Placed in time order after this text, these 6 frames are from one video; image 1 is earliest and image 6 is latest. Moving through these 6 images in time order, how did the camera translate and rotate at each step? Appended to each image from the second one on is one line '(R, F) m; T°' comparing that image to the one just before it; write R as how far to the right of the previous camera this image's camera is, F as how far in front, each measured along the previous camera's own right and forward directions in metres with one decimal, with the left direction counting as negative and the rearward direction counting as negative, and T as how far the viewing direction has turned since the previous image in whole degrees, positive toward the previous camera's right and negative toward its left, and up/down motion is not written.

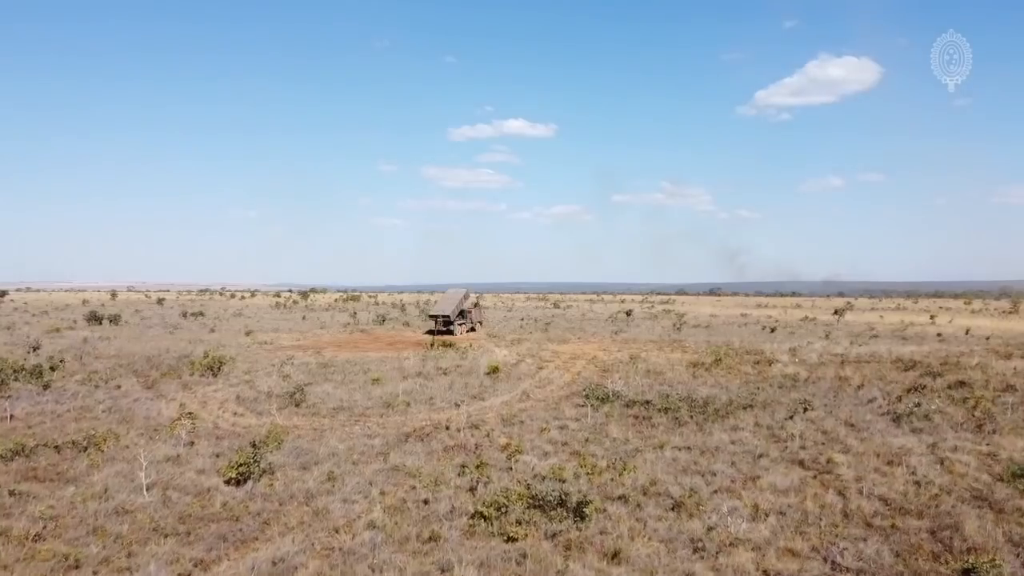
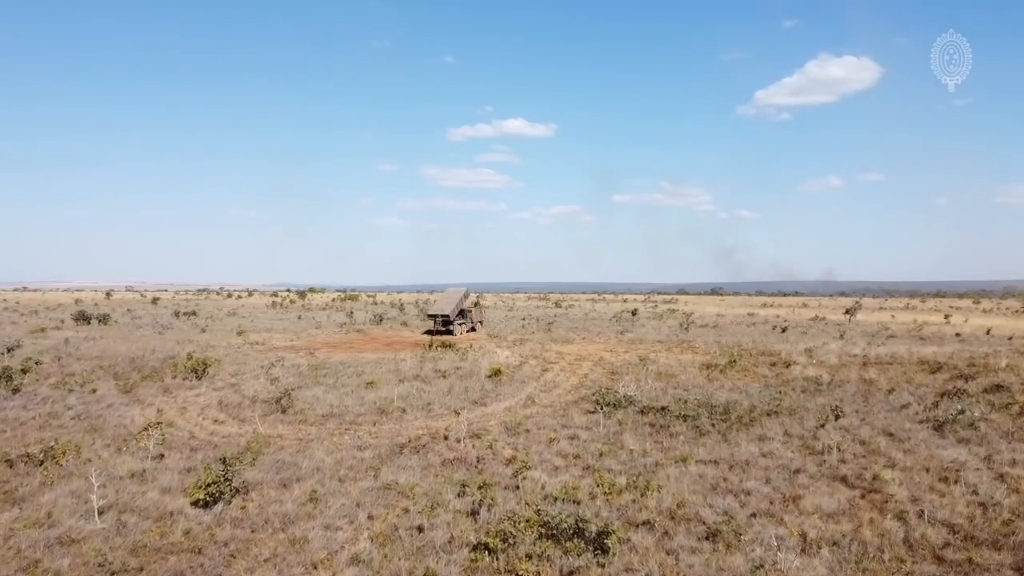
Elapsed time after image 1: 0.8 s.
(-0.1, +1.5) m; 0°
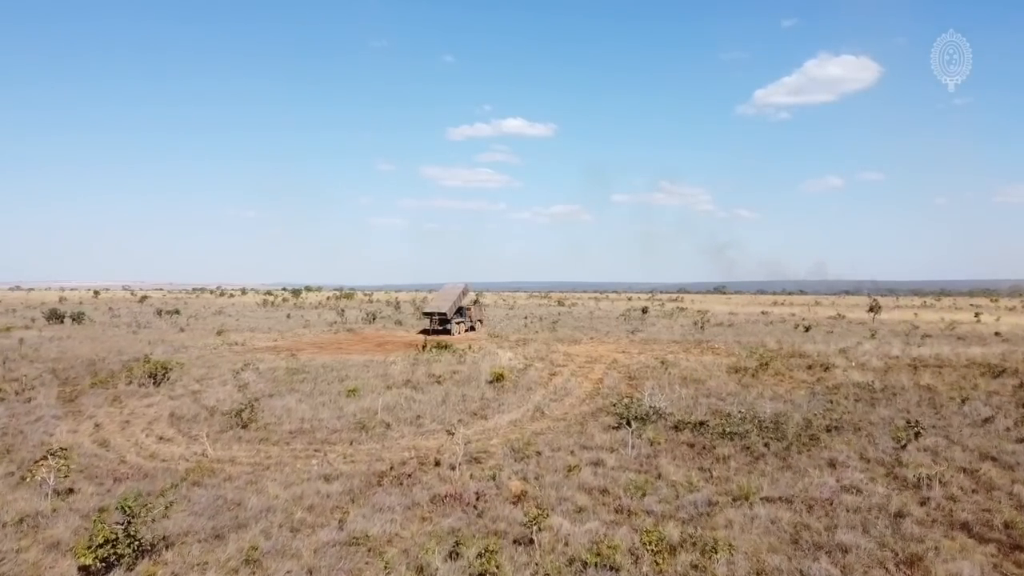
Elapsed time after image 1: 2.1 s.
(-0.1, +2.9) m; 0°
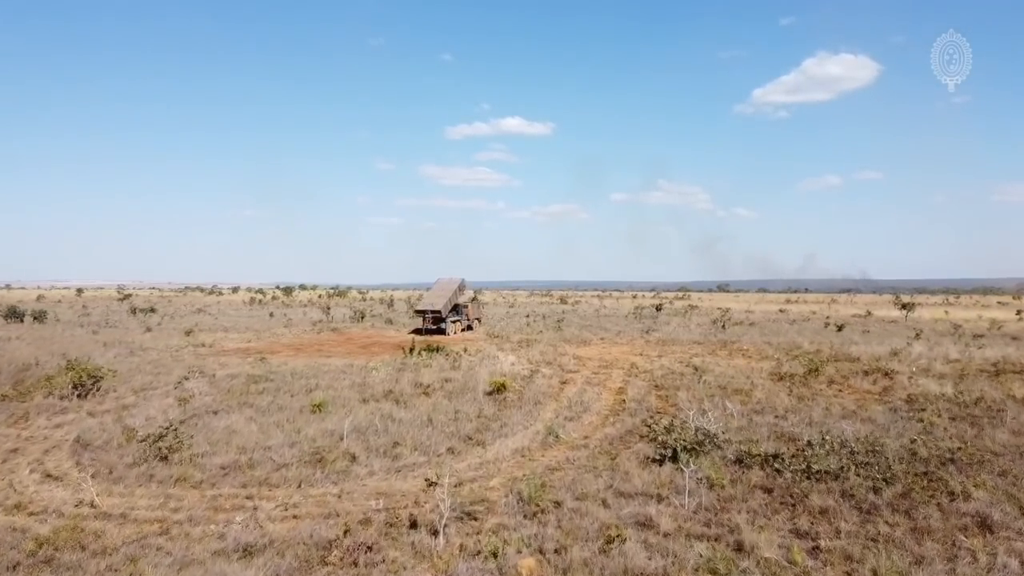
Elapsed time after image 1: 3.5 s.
(-0.1, +3.6) m; 0°
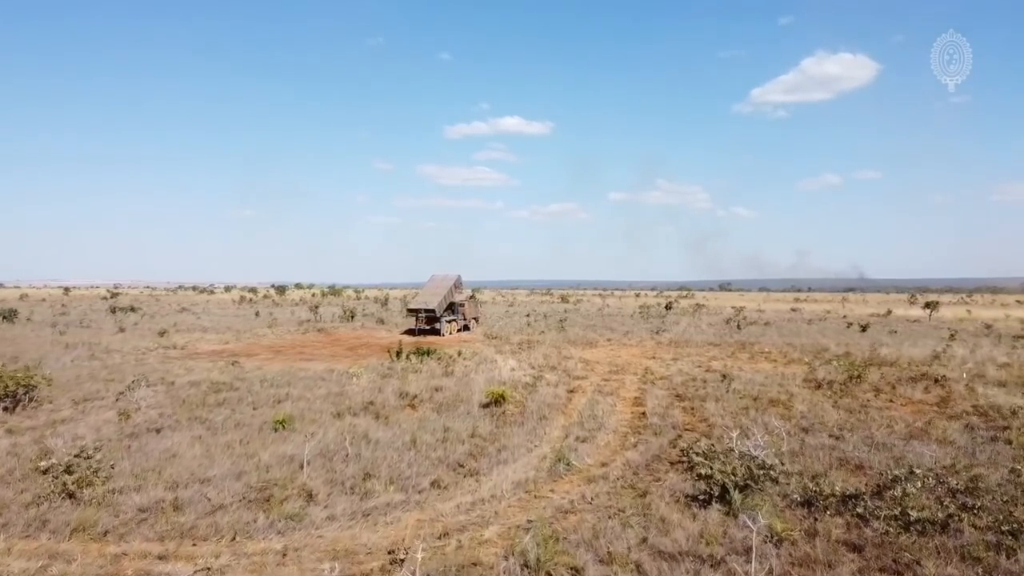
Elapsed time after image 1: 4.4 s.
(0.0, +2.4) m; 0°
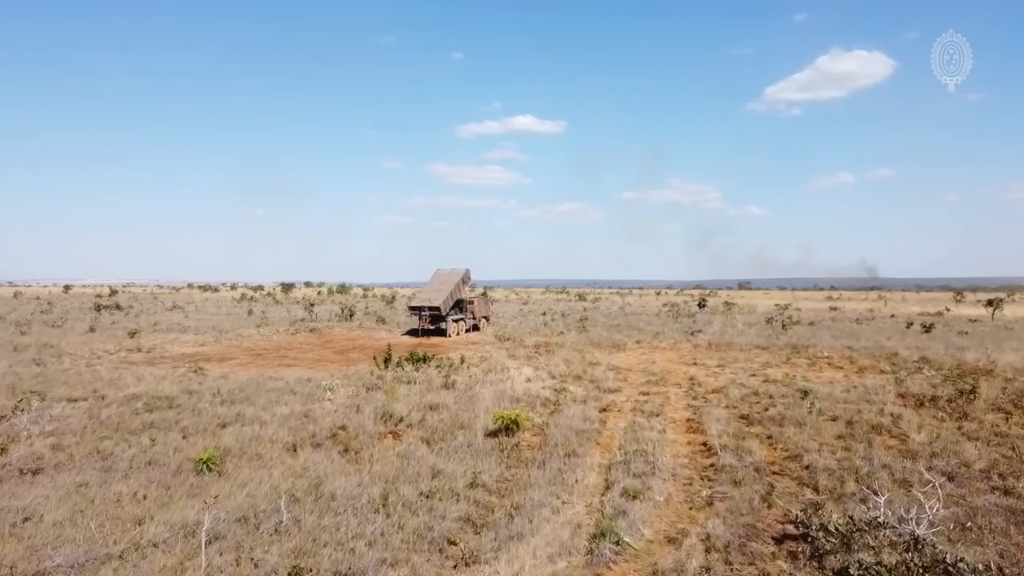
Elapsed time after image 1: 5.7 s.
(0.0, +3.6) m; -1°
